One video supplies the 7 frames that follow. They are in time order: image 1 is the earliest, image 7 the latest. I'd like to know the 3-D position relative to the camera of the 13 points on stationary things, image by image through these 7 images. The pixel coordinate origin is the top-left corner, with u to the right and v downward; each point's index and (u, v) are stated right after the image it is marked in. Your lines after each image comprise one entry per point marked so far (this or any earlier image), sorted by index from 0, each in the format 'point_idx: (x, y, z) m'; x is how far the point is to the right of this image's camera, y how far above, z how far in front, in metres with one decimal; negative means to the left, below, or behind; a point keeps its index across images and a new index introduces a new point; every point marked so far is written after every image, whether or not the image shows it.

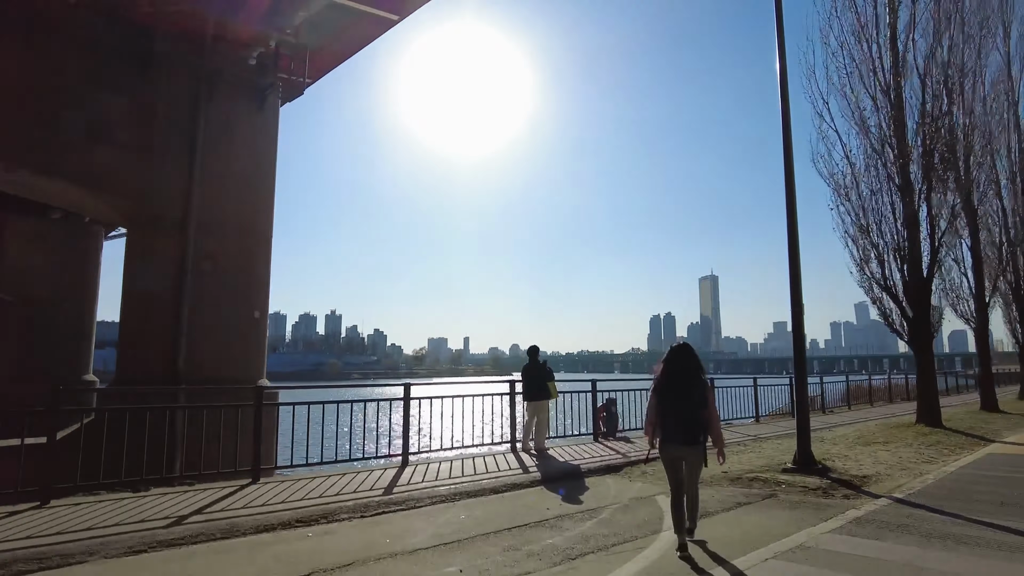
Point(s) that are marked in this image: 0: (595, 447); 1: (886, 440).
0: (+1.6, -3.0, +11.9) m
1: (+7.1, -2.9, +11.8) m
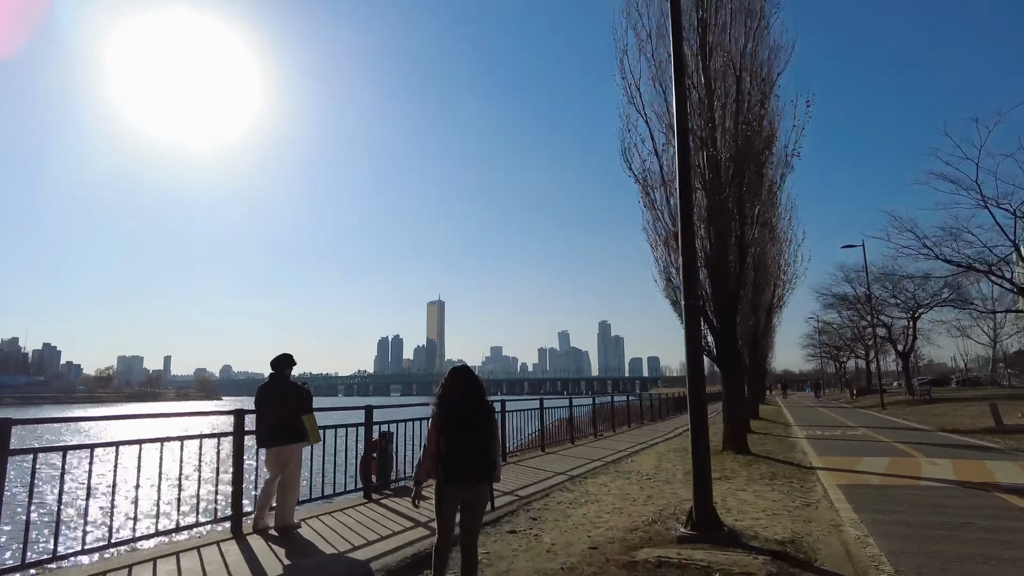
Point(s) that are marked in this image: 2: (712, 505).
0: (-1.7, -2.7, +7.7) m
1: (+3.4, -3.0, +9.9) m
2: (+2.0, -2.2, +6.2) m
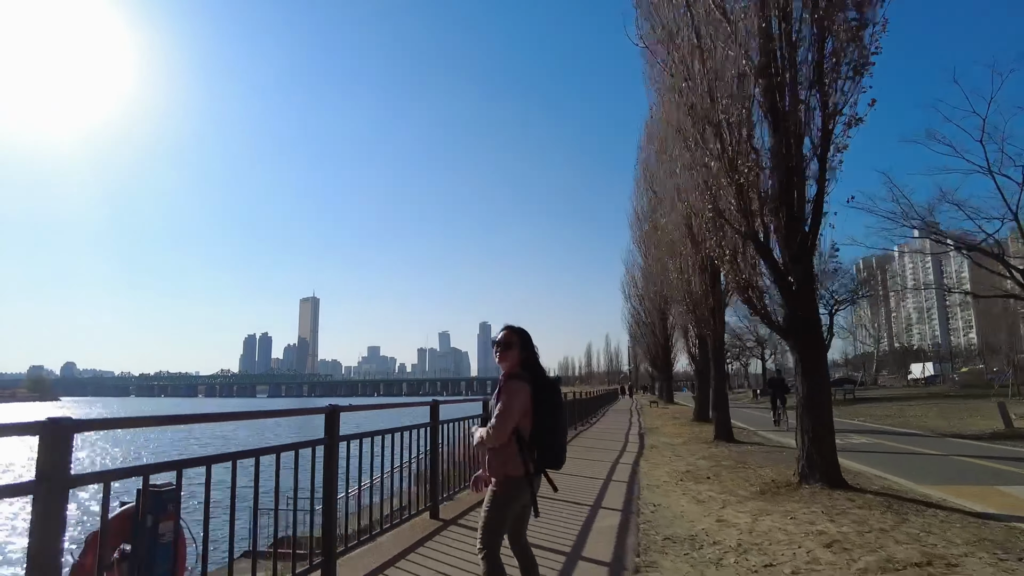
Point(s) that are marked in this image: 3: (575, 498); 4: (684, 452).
0: (-1.5, -1.7, +1.7) m
1: (+3.1, -2.0, +4.7) m
2: (+2.5, -1.2, +0.9) m
3: (+0.9, -2.7, +7.9) m
4: (+3.7, -3.5, +13.3) m
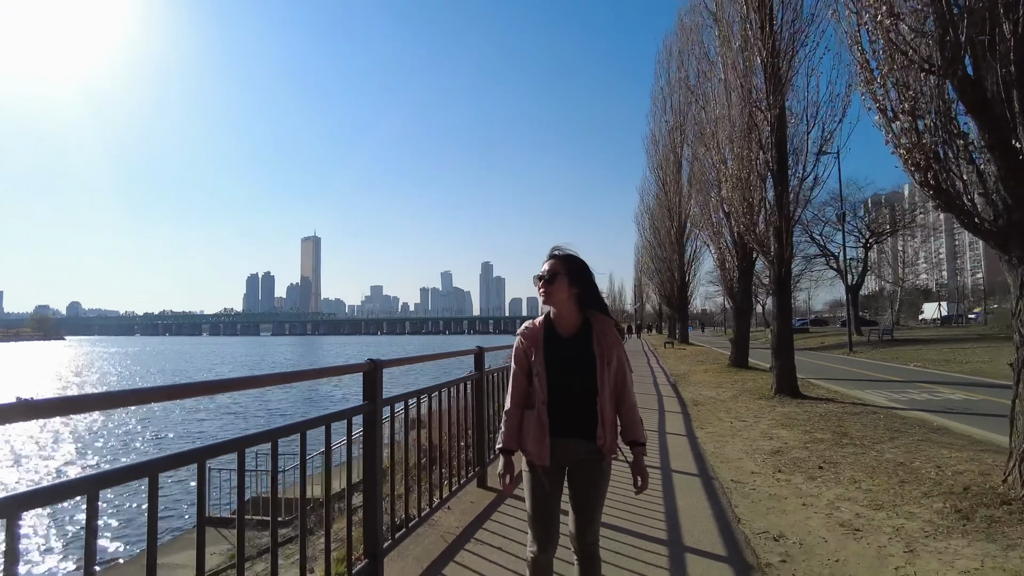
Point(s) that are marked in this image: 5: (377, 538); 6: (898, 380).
0: (-1.4, -1.3, -1.6) m
1: (+3.2, -1.4, +1.5) m
2: (+2.6, -0.9, -2.5) m
3: (+0.9, -1.8, +4.7) m
4: (+3.8, -2.0, +10.1) m
5: (-0.8, -1.4, +3.6) m
6: (+9.7, -2.3, +15.8) m
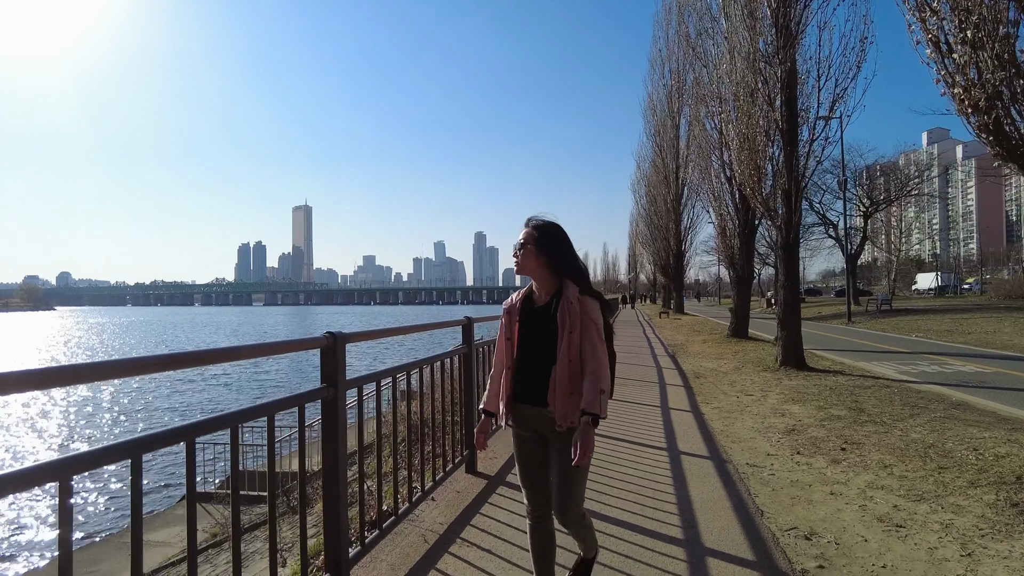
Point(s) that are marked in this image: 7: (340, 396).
0: (-1.4, -1.4, -2.2) m
1: (+3.2, -1.3, +0.9) m
2: (+2.6, -1.0, -3.0) m
3: (+0.9, -1.5, +4.1) m
4: (+3.7, -1.5, +9.6) m
5: (-0.8, -1.2, +3.0) m
6: (+9.6, -1.5, +15.3) m
7: (-0.8, -0.5, +2.9) m
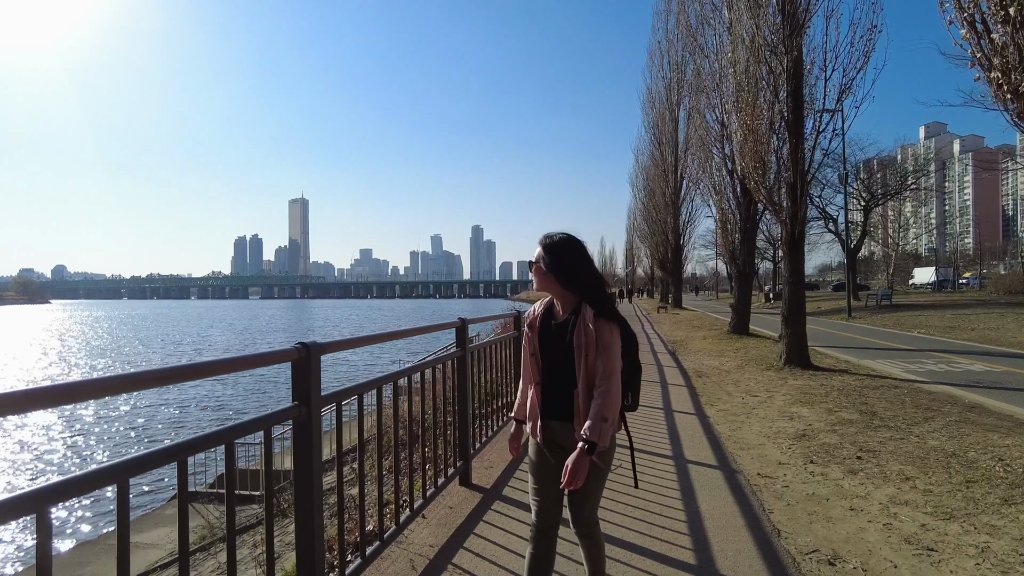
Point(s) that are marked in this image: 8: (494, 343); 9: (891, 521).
0: (-1.4, -1.4, -2.5) m
1: (+3.2, -1.3, +0.6) m
2: (+2.6, -1.1, -3.3) m
3: (+0.9, -1.5, +3.8) m
4: (+3.7, -1.5, +9.3) m
5: (-0.8, -1.2, +2.7) m
6: (+9.5, -1.4, +15.0) m
7: (-0.8, -0.5, +2.5) m
8: (-0.2, -0.5, +5.9) m
9: (+2.4, -1.4, +3.9) m
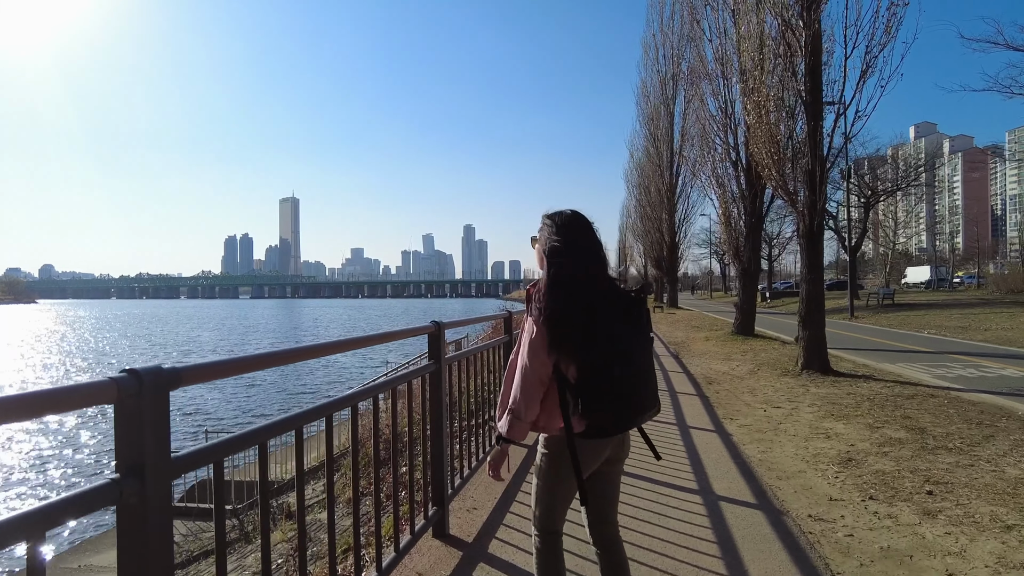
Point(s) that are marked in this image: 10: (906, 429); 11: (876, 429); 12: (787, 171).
0: (-1.3, -1.4, -3.6) m
1: (+3.2, -1.3, -0.4) m
2: (+2.6, -1.1, -4.4) m
3: (+0.8, -1.5, +2.8) m
4: (+3.6, -1.4, +8.3) m
5: (-0.9, -1.2, +1.6) m
6: (+9.3, -1.4, +14.1) m
7: (-0.8, -0.5, +1.5) m
8: (-0.3, -0.5, +4.9) m
9: (+2.3, -1.4, +2.9) m
10: (+3.9, -1.4, +6.2) m
11: (+3.6, -1.4, +6.3) m
12: (+4.7, +2.0, +10.8) m
